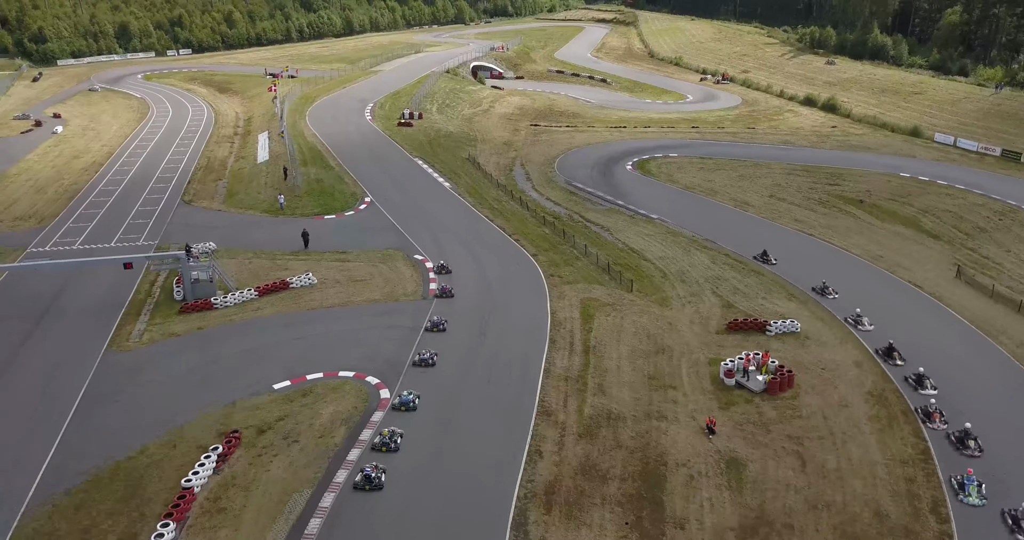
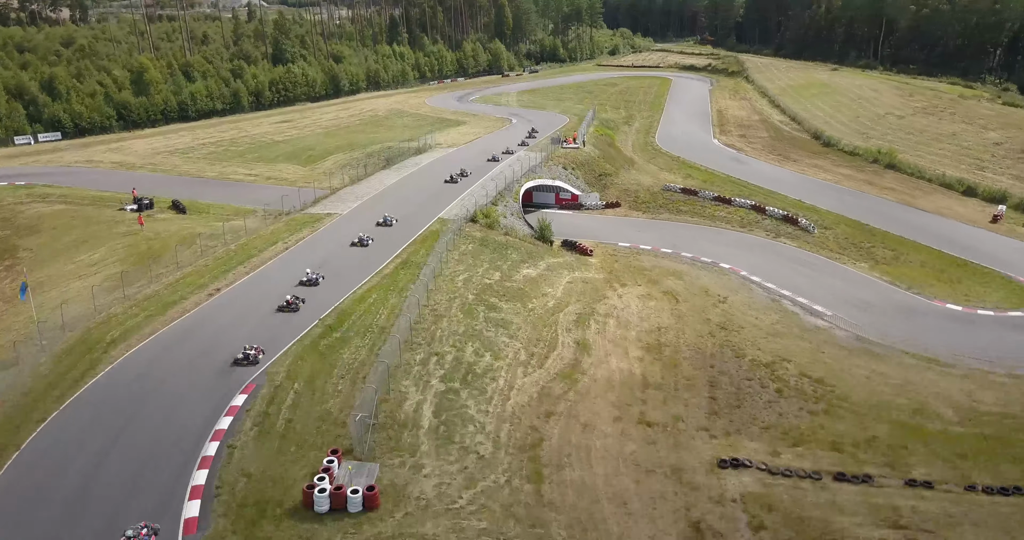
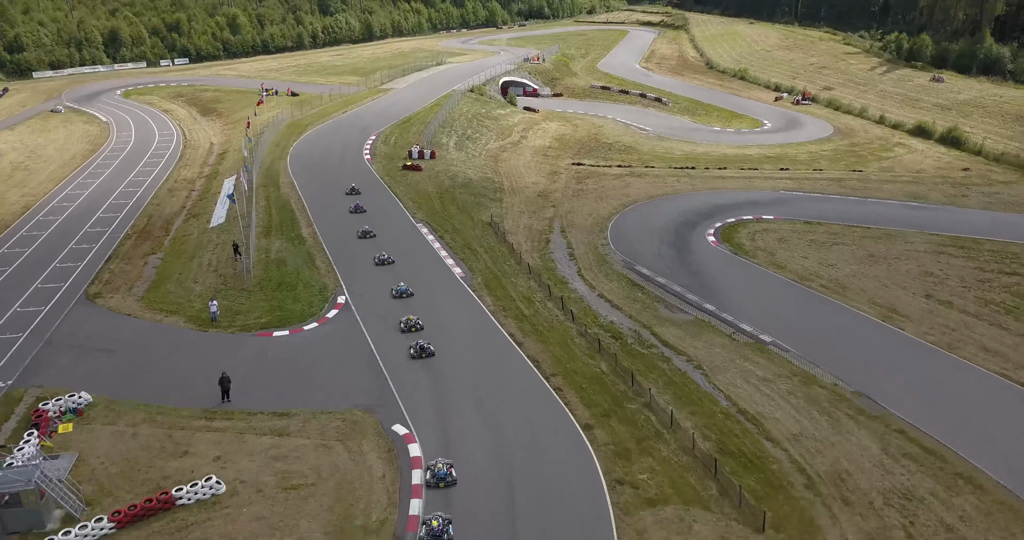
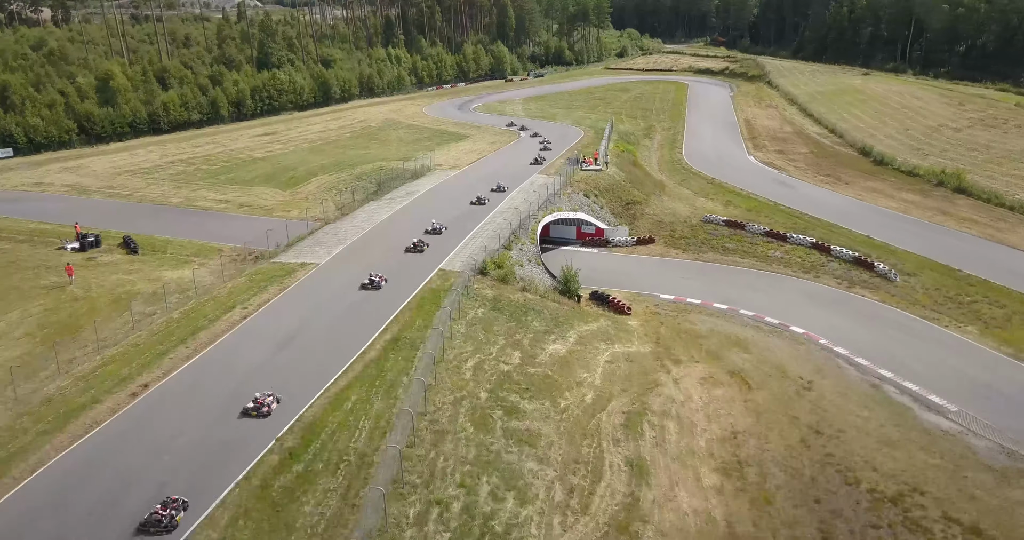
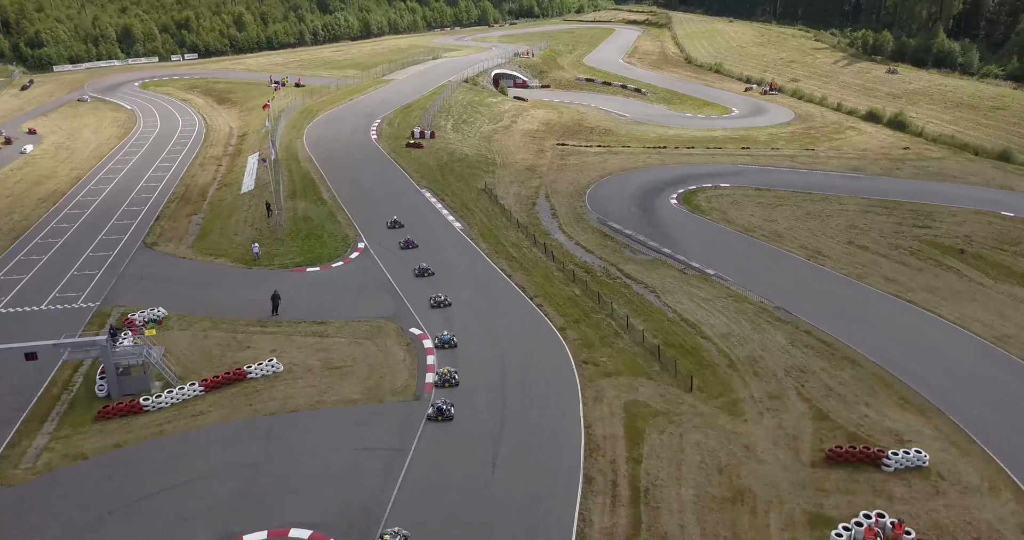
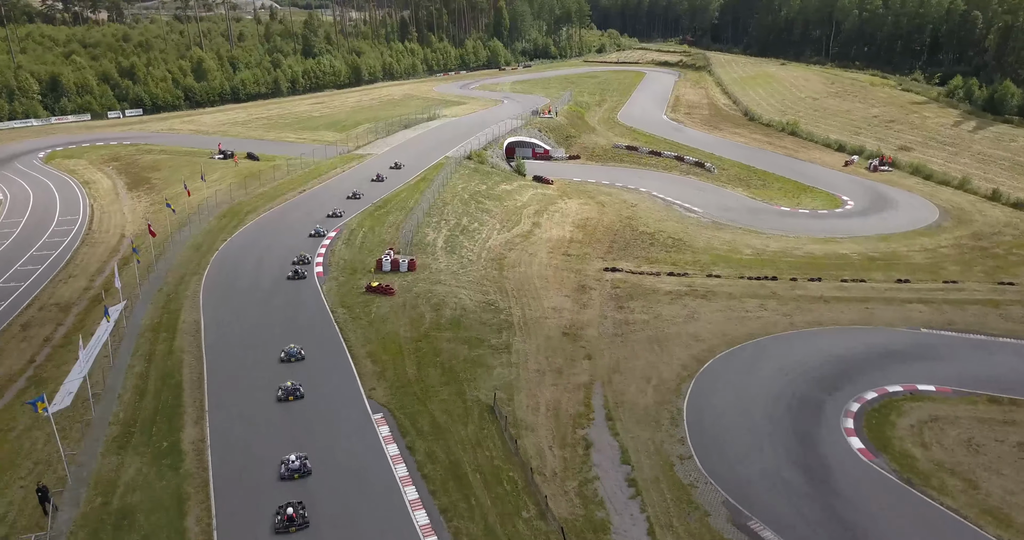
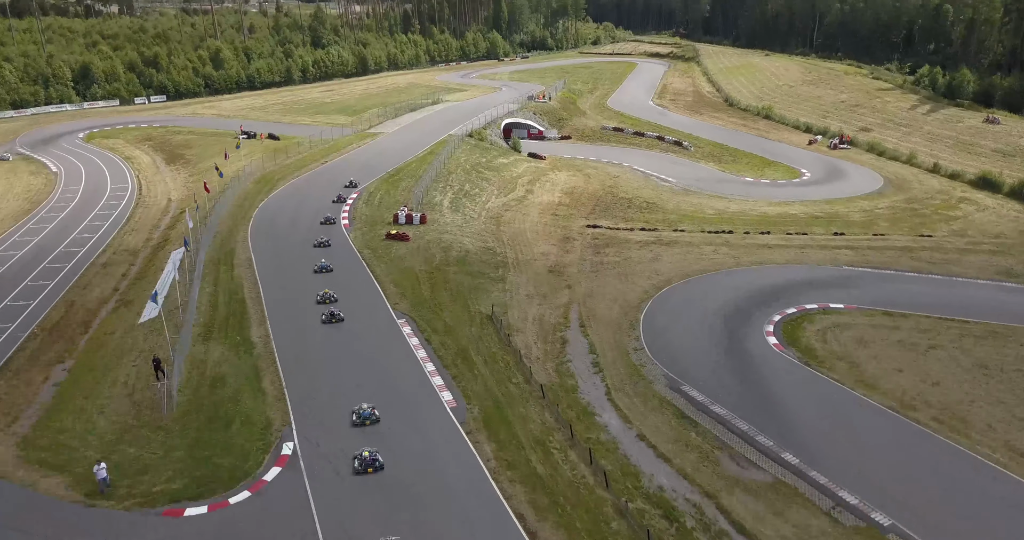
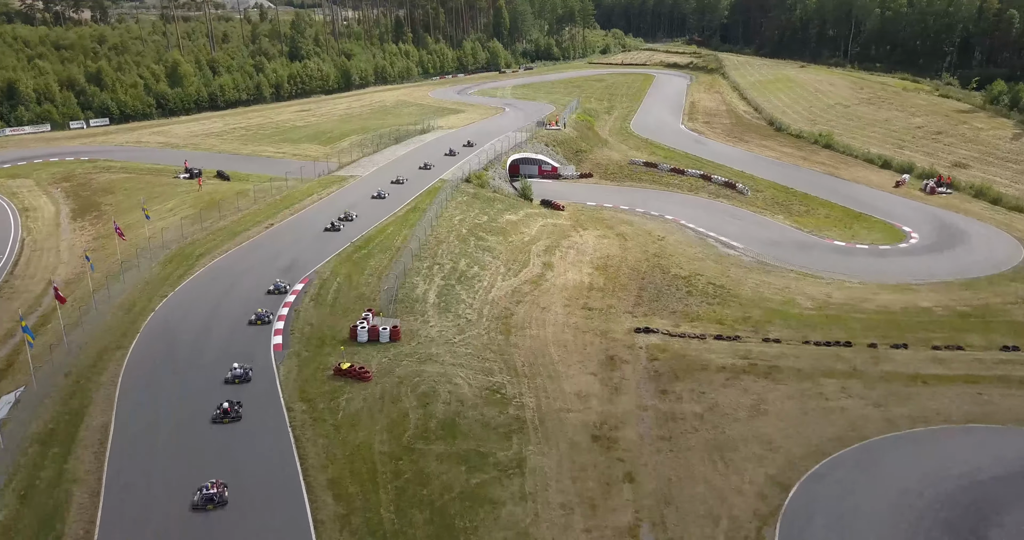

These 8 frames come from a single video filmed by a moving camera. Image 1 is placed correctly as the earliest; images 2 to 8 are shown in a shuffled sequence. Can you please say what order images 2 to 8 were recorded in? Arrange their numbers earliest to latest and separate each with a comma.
5, 3, 7, 6, 8, 2, 4
